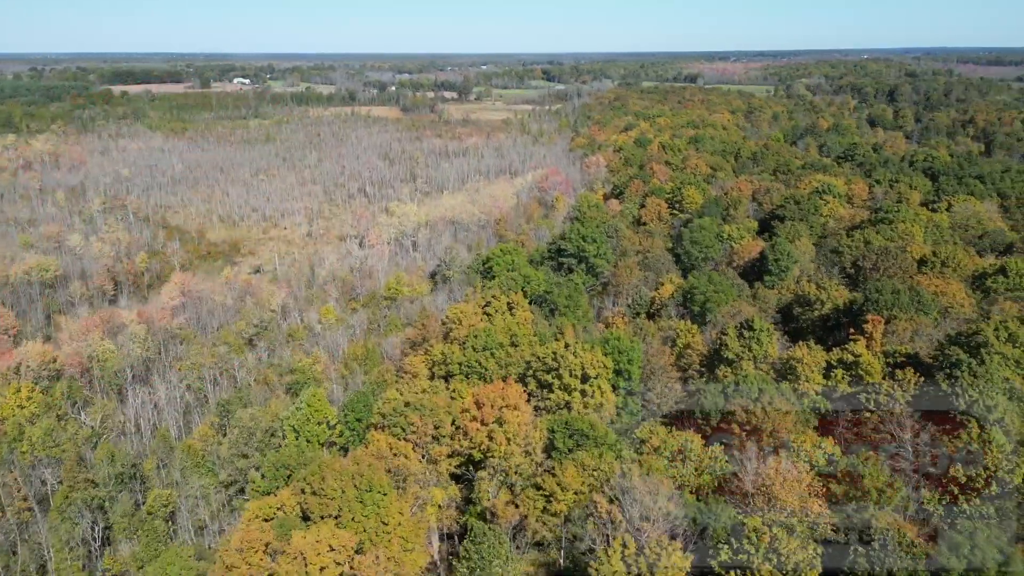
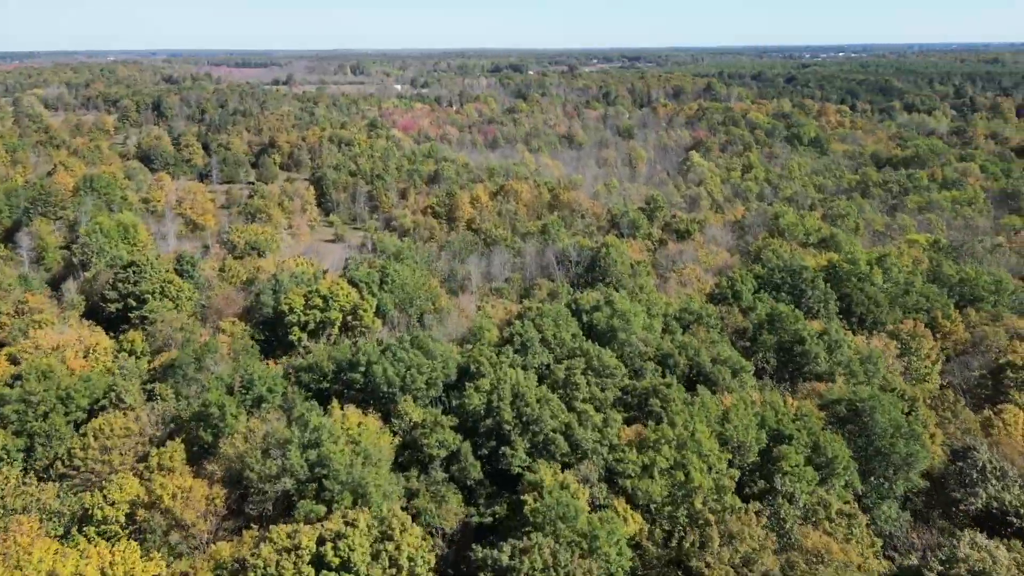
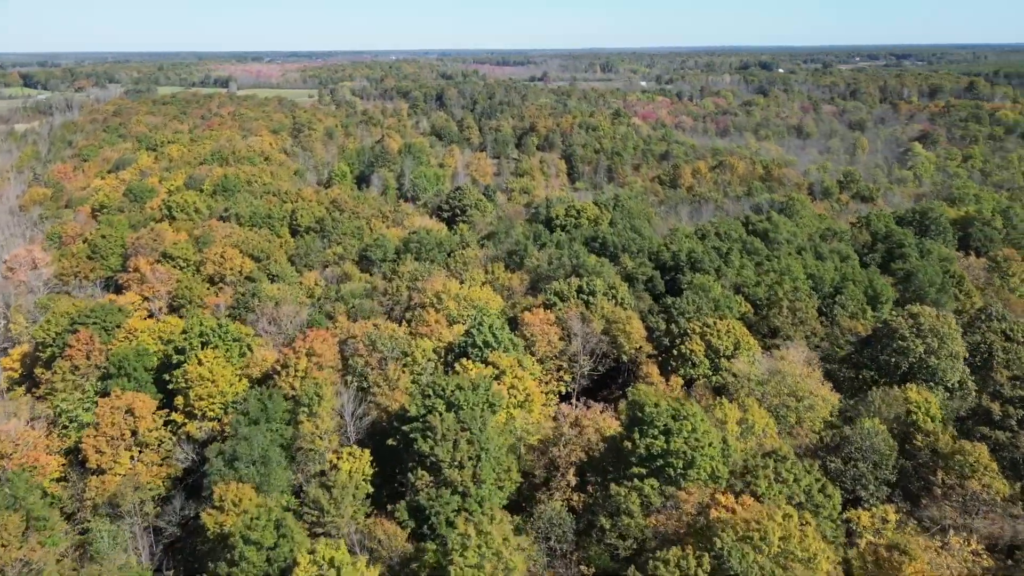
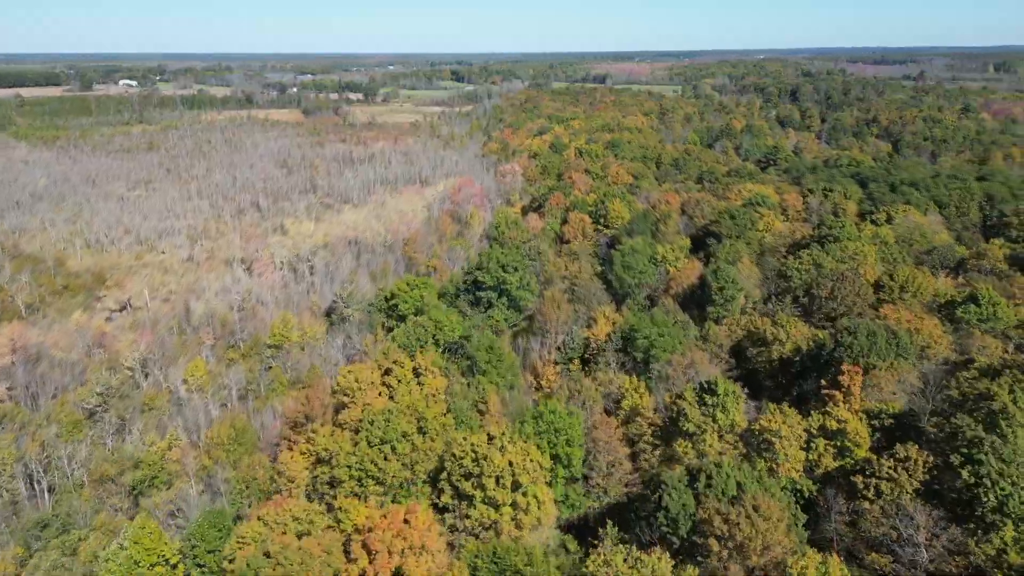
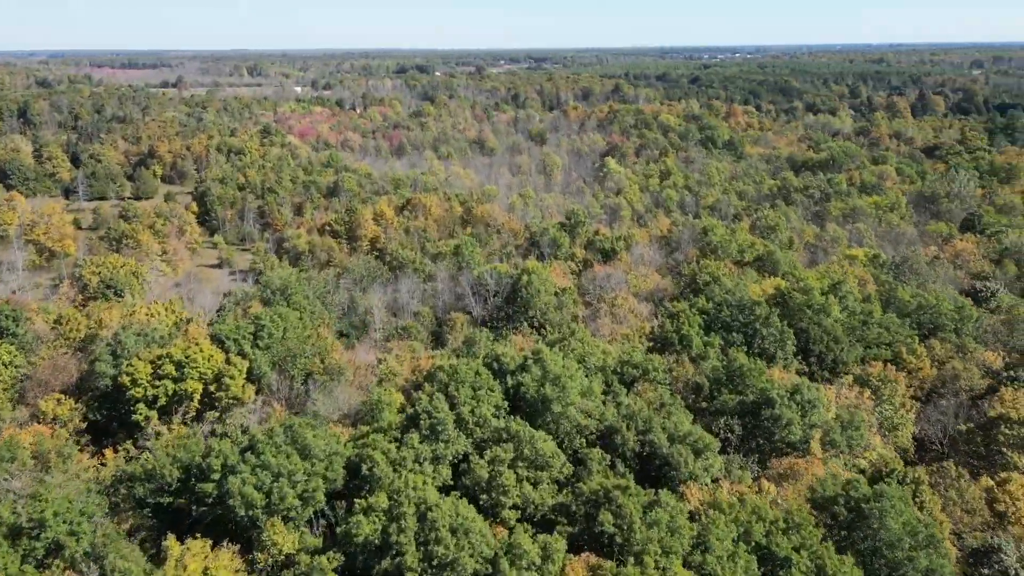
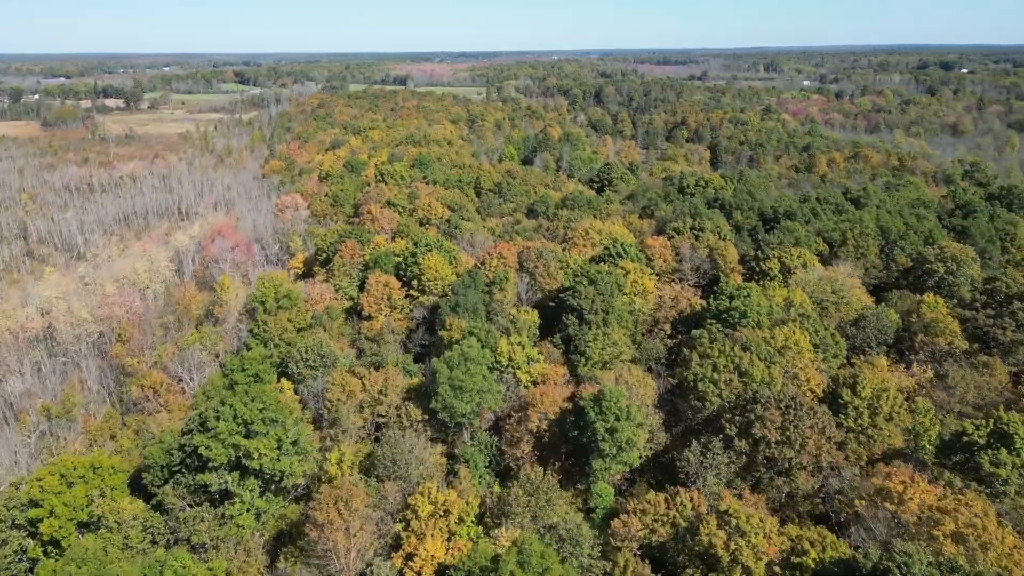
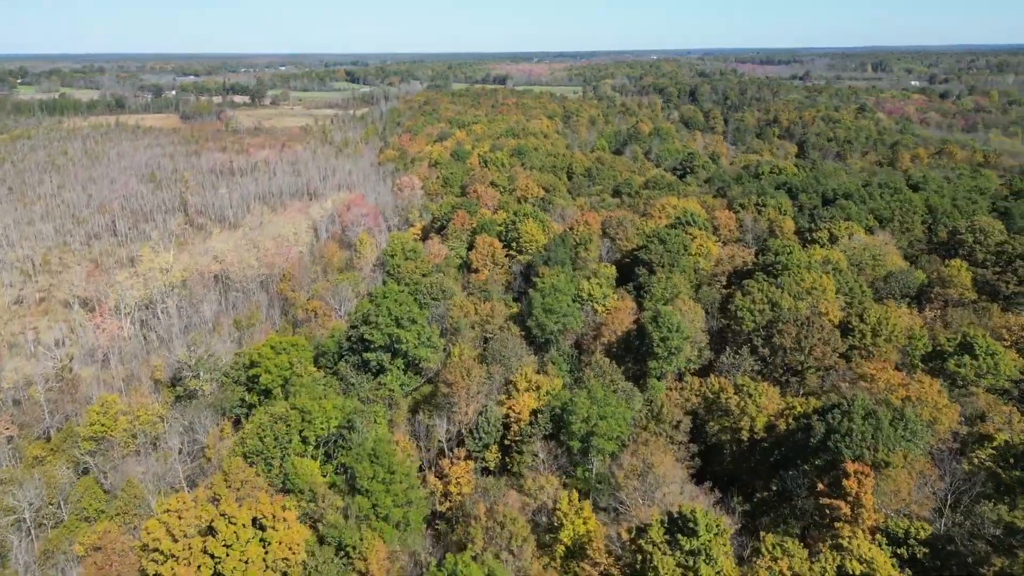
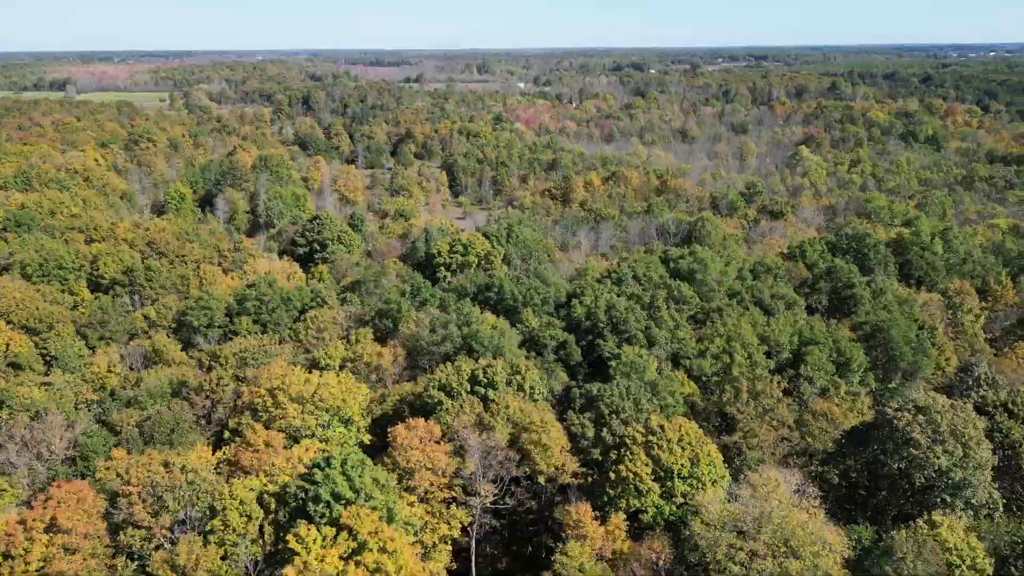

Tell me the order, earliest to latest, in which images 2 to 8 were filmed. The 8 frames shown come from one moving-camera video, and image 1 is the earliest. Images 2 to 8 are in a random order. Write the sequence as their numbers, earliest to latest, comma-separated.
4, 7, 6, 3, 8, 2, 5
